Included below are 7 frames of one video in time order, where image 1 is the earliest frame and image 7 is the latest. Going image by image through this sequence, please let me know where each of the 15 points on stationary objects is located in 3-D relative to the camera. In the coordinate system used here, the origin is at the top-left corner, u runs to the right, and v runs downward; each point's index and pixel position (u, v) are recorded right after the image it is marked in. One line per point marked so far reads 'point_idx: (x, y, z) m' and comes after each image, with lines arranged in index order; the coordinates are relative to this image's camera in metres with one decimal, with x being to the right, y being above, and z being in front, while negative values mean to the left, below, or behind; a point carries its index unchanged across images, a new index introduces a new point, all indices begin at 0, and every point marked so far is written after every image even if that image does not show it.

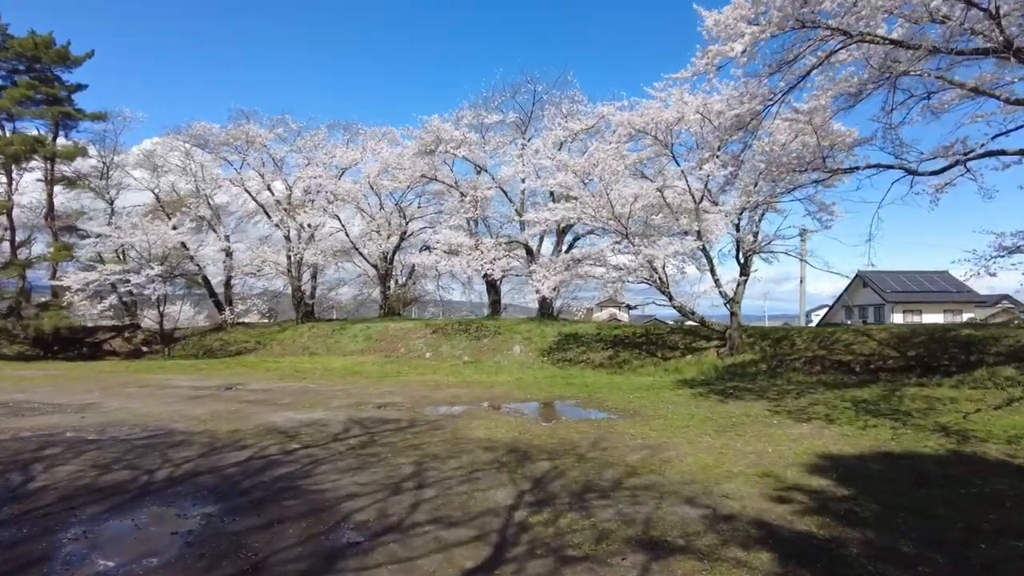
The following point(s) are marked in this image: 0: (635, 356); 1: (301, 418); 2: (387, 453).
0: (+2.9, -1.7, +16.6) m
1: (-2.3, -1.5, +7.9) m
2: (-1.0, -1.3, +5.7) m
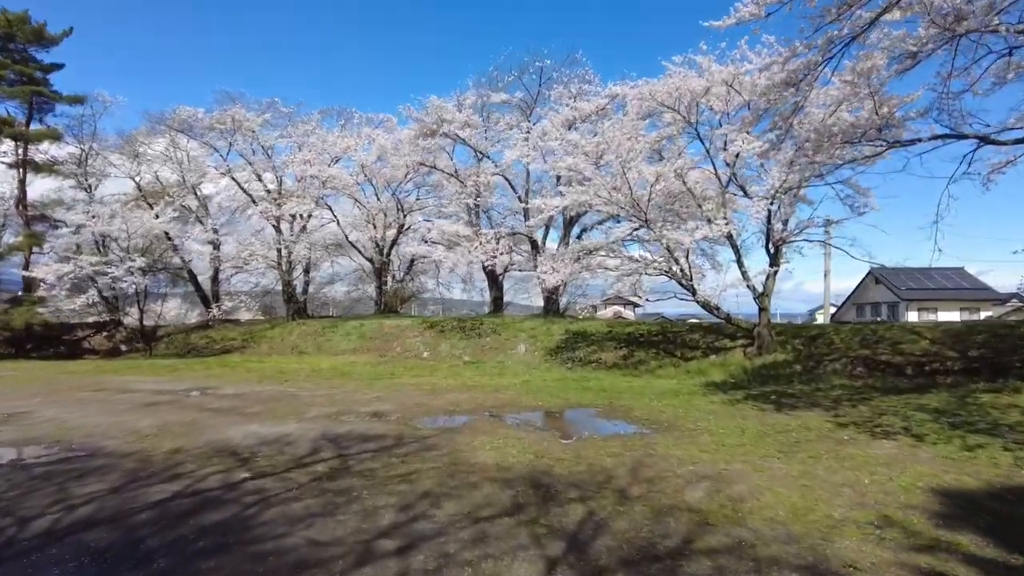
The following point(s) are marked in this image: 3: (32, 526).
0: (+3.0, -1.5, +15.1) m
1: (-2.2, -1.3, +6.5) m
2: (-0.9, -1.2, +4.3) m
3: (-2.4, -1.2, +3.5) m
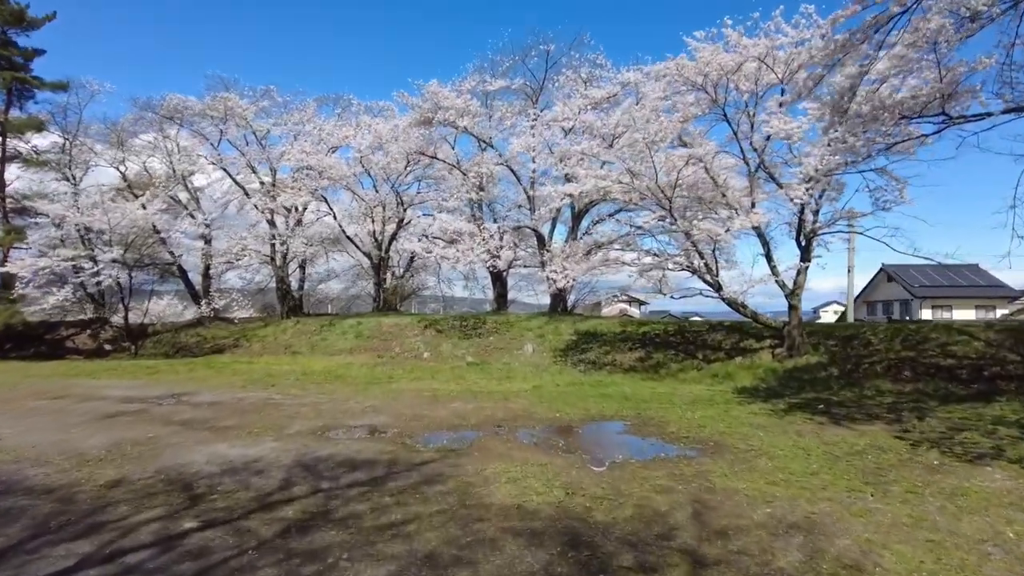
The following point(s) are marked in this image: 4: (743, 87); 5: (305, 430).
0: (+3.2, -1.4, +14.0) m
1: (-2.1, -1.3, +5.4) m
2: (-0.8, -1.2, +3.2) m
3: (-2.2, -1.1, +2.4) m
4: (+3.9, +3.4, +12.1) m
5: (-2.0, -1.3, +6.8) m
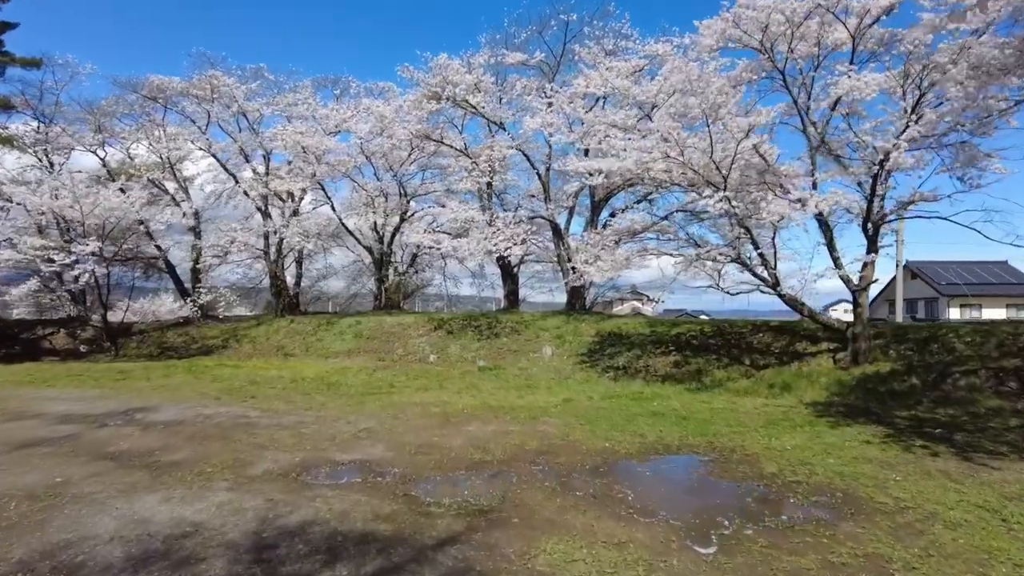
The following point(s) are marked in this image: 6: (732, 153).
0: (+3.5, -1.4, +12.2) m
1: (-1.8, -1.2, +3.6) m
2: (-0.5, -1.1, +1.4) m
3: (-2.0, -1.1, +0.7) m
4: (+4.3, +3.5, +10.3) m
5: (-1.7, -1.3, +5.0) m
6: (+3.3, +2.0, +10.7) m
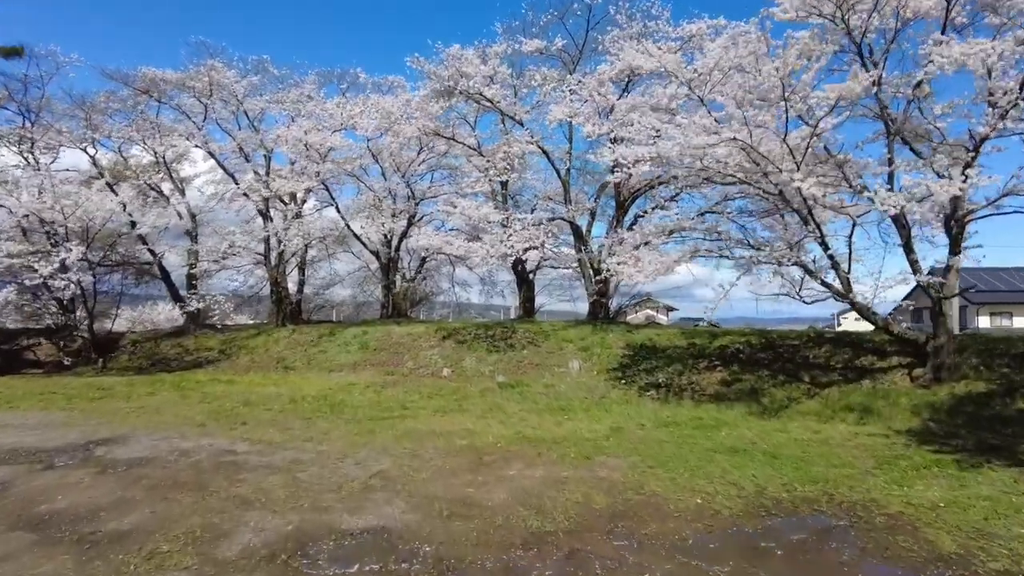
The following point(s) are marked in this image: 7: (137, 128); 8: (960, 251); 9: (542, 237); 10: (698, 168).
0: (+3.9, -1.5, +10.8) m
1: (-1.4, -1.2, +2.2) m
2: (-0.1, -1.1, 0.0) m
3: (-1.6, -1.0, -0.8) m
4: (+4.7, +3.4, +8.9) m
5: (-1.3, -1.3, +3.6) m
6: (+3.7, +1.9, +9.3) m
7: (-10.4, +4.4, +19.6) m
8: (+6.2, +0.5, +9.8) m
9: (+0.7, +1.2, +17.2) m
10: (+2.7, +1.7, +10.1) m
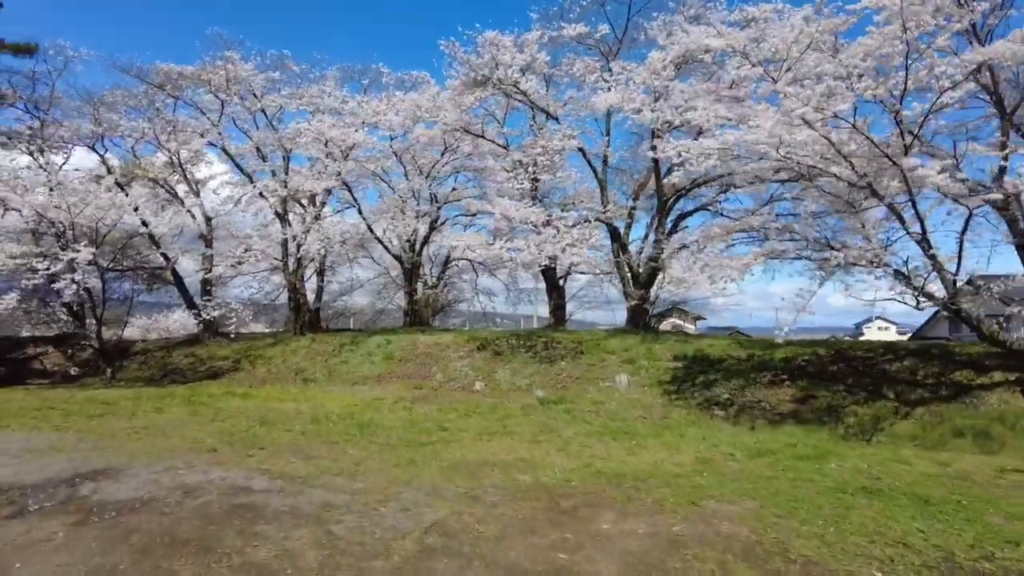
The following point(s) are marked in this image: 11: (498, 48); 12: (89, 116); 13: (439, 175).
0: (+4.6, -1.5, +9.5) m
1: (-0.9, -1.2, +1.0) m
2: (+0.3, -1.0, -1.2) m
3: (-1.2, -1.0, -1.9) m
4: (+5.3, +3.4, +7.7) m
5: (-0.8, -1.3, +2.4) m
6: (+4.3, +1.9, +8.1) m
7: (-9.5, +4.2, +18.7) m
8: (+6.8, +0.5, +8.5) m
9: (+1.5, +1.0, +16.0) m
10: (+3.3, +1.6, +8.8) m
11: (-0.3, +5.2, +15.7) m
12: (-10.9, +4.4, +18.4) m
13: (-2.0, +3.0, +18.9) m
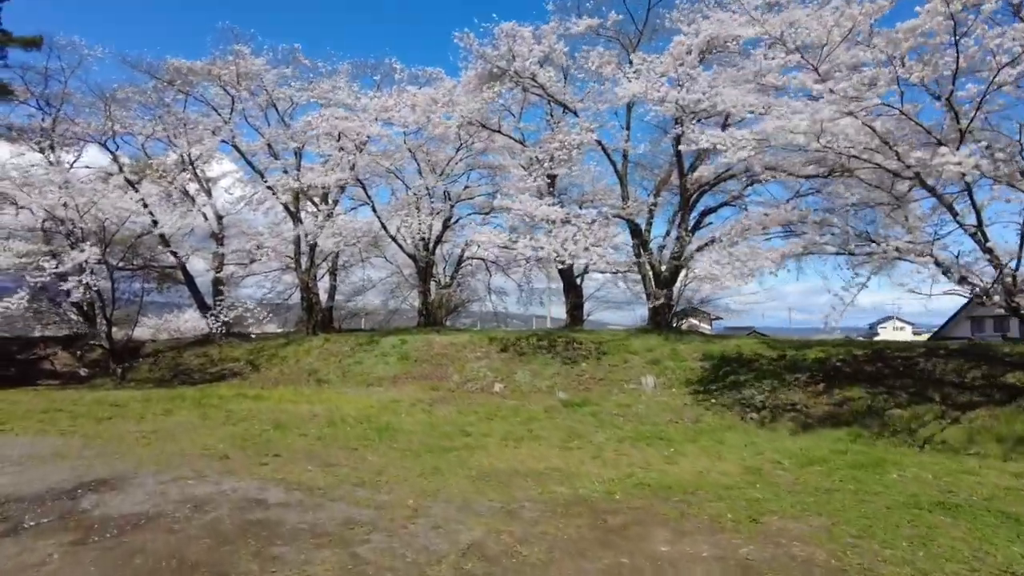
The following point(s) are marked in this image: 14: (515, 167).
0: (+4.9, -1.5, +9.0) m
1: (-0.7, -1.1, +0.6) m
2: (+0.5, -1.0, -1.7) m
3: (-1.0, -0.9, -2.4) m
4: (+5.6, +3.4, +7.1) m
5: (-0.5, -1.2, +2.0) m
6: (+4.6, +1.9, +7.6) m
7: (-9.1, +4.2, +18.4) m
8: (+7.1, +0.5, +8.0) m
9: (+1.9, +1.1, +15.6) m
10: (+3.6, +1.7, +8.3) m
11: (0.0, +5.2, +15.2) m
12: (-10.5, +4.5, +18.1) m
13: (-1.5, +3.1, +18.5) m
14: (+0.1, +3.0, +17.6) m
